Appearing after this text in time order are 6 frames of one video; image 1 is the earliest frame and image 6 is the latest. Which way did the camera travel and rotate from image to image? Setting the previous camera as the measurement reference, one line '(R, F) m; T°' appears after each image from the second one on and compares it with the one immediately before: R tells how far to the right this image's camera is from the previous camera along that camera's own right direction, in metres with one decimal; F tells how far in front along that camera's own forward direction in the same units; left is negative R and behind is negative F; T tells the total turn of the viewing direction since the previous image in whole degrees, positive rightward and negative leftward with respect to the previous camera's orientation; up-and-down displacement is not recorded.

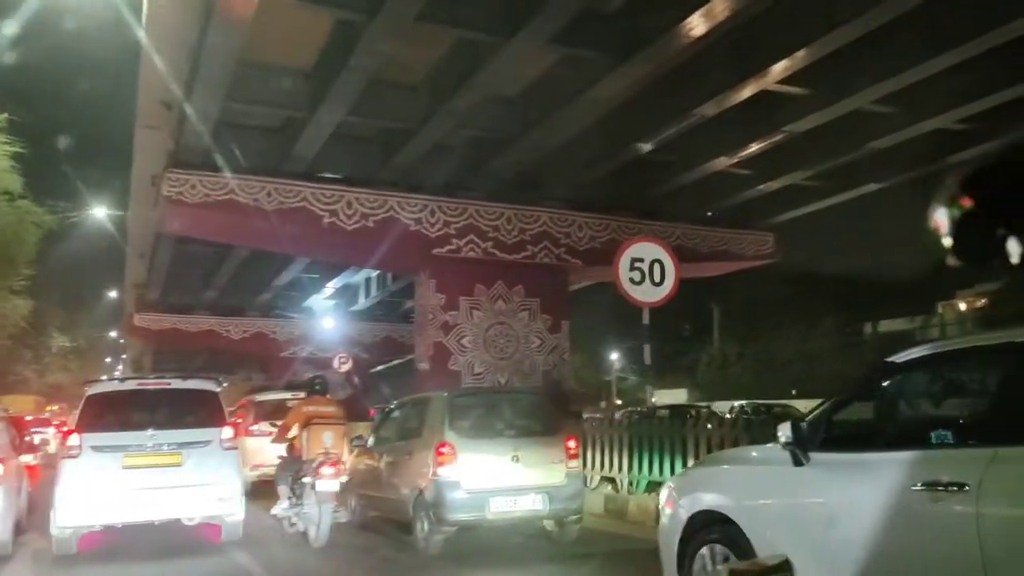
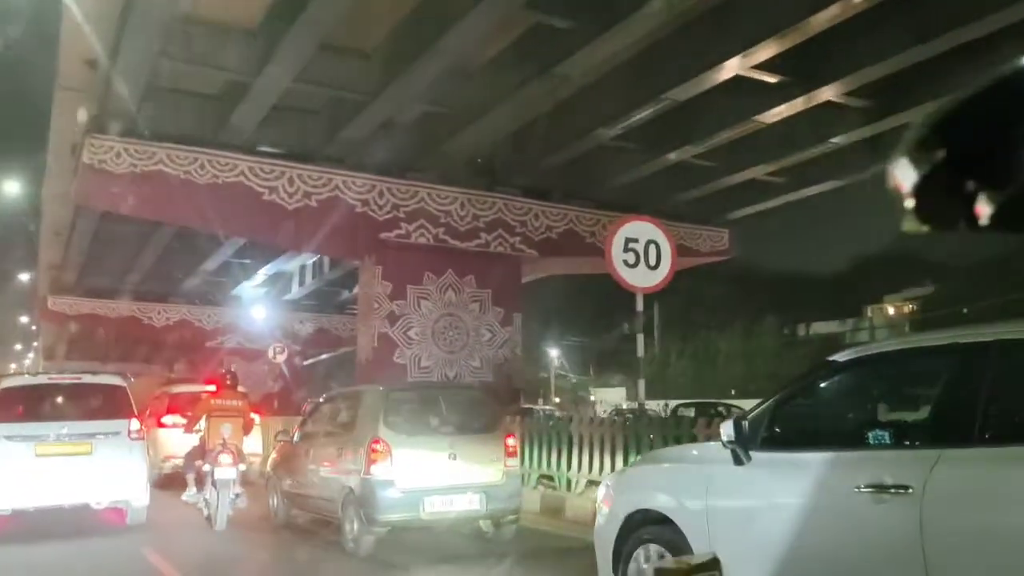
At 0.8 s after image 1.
(-0.2, +0.4) m; +5°
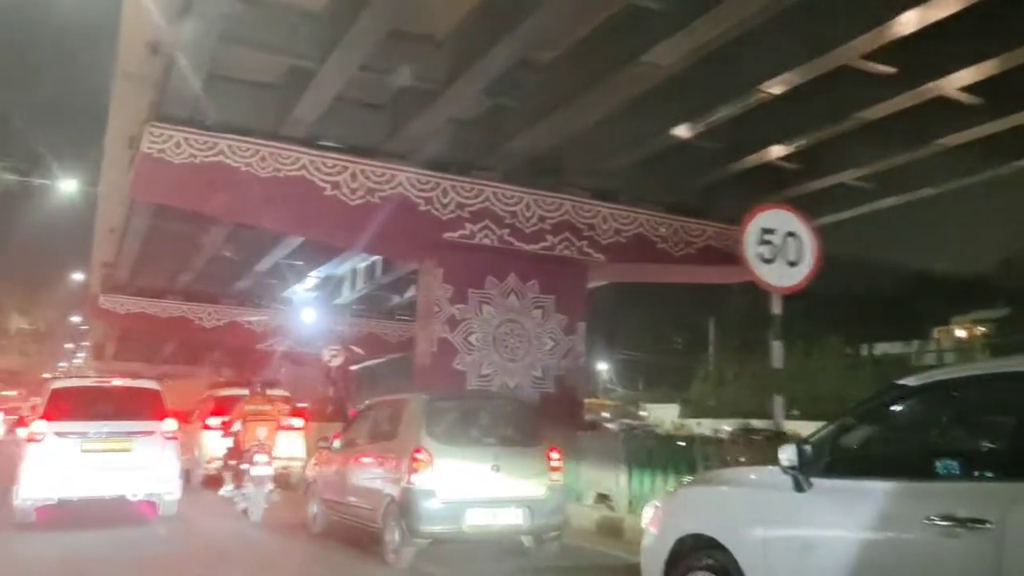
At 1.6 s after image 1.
(-0.2, +0.3) m; -3°
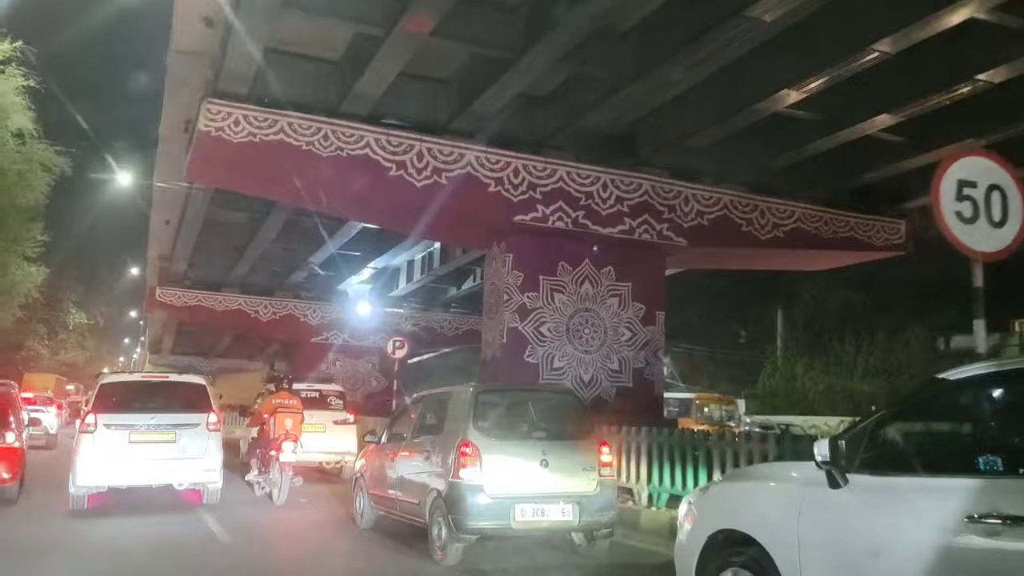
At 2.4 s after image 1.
(0.0, +0.3) m; -3°
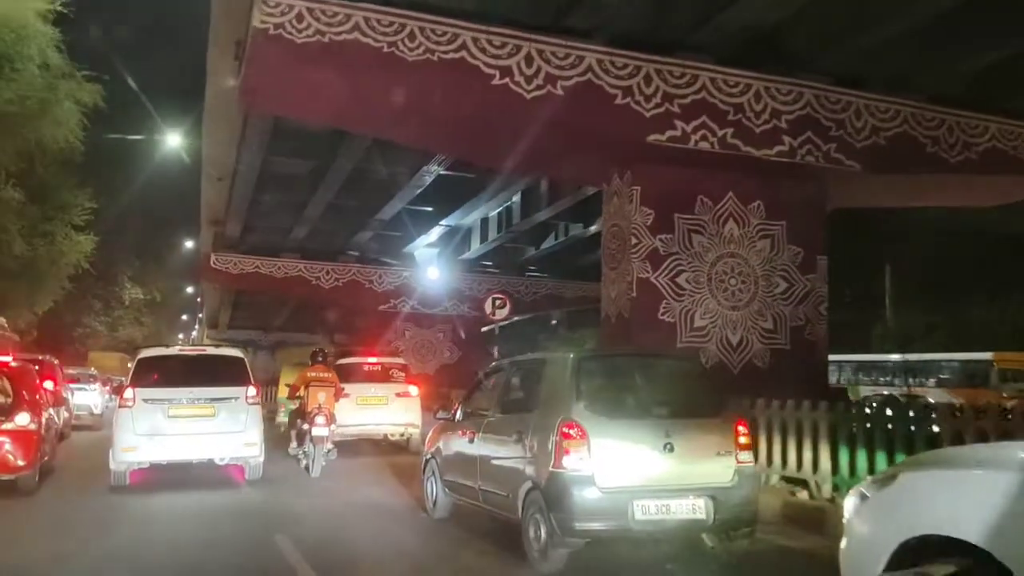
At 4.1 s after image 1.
(-0.6, +2.2) m; -4°
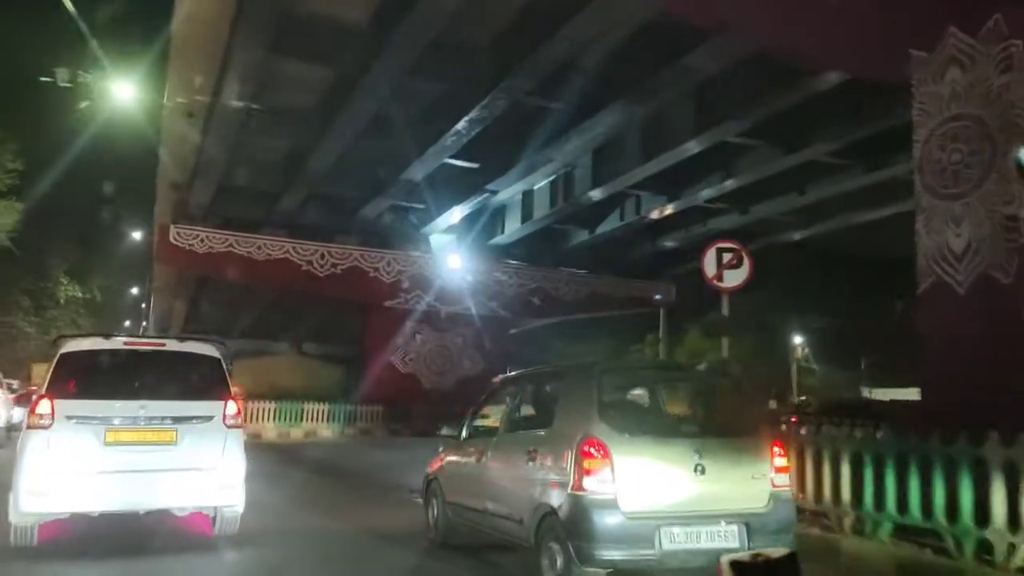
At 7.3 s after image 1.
(-0.3, +1.0) m; +1°
